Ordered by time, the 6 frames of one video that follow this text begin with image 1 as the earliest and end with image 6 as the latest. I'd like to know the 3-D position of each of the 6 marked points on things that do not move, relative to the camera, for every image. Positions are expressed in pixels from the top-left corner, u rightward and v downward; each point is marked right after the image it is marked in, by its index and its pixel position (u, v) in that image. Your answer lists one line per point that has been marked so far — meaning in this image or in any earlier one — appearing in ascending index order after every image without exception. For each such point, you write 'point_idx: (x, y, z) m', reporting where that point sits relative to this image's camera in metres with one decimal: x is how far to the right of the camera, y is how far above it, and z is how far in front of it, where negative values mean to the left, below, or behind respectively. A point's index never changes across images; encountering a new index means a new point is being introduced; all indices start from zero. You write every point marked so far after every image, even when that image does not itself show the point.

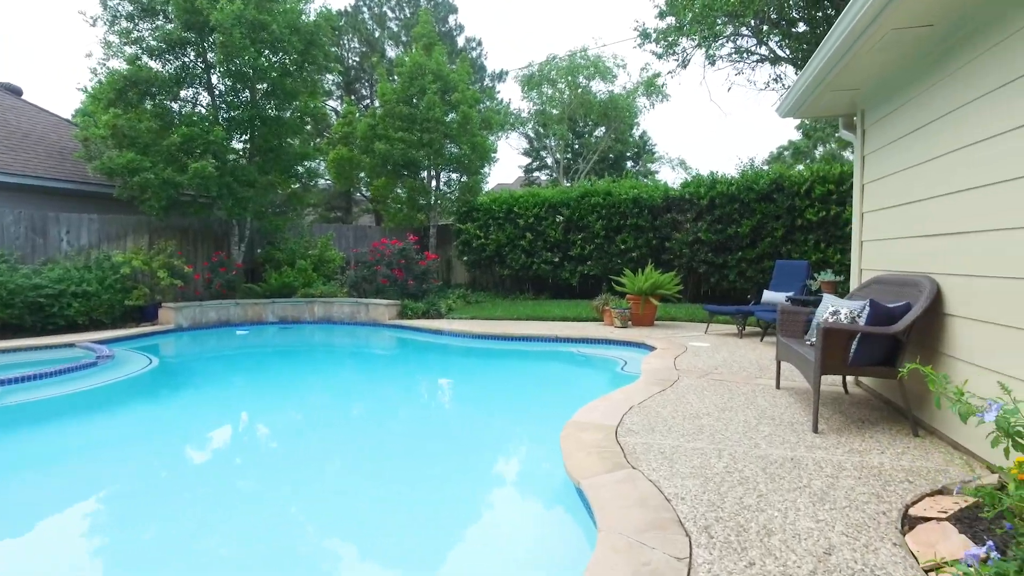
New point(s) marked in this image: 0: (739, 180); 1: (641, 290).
0: (+3.7, +1.8, +11.3) m
1: (+1.7, 0.0, +9.4) m
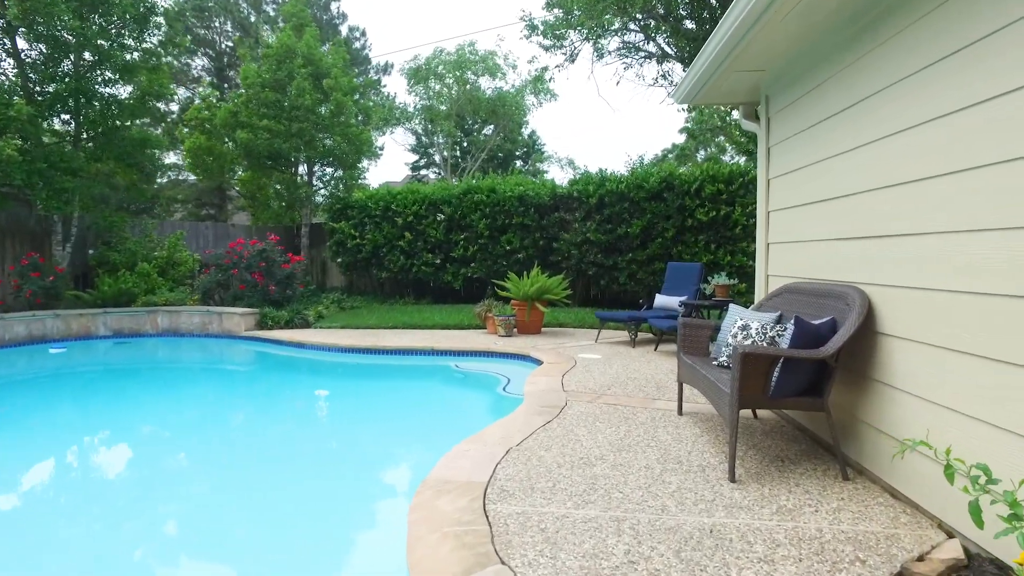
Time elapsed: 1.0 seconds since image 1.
0: (+1.8, +1.7, +10.9) m
1: (+0.2, -0.1, +8.7) m
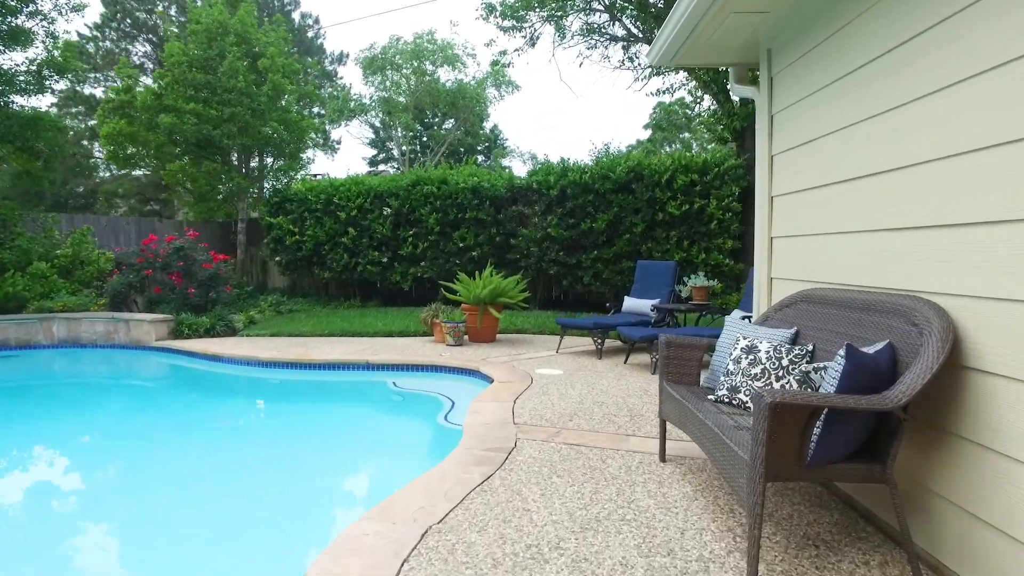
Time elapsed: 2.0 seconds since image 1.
0: (+1.2, +1.7, +9.9) m
1: (-0.4, -0.1, +7.6) m
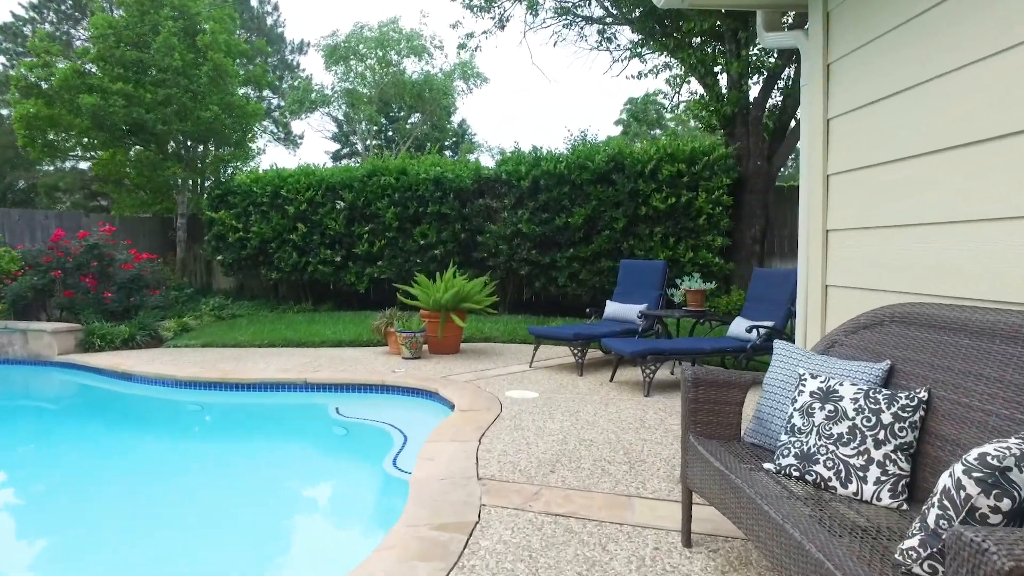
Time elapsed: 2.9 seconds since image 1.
0: (+0.7, +1.7, +8.9) m
1: (-0.7, -0.2, +6.6) m
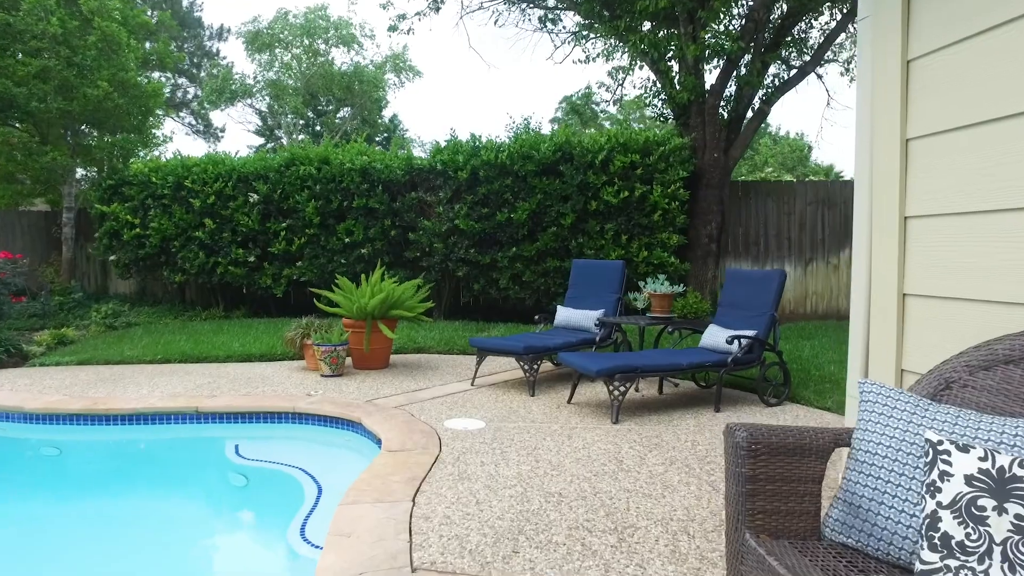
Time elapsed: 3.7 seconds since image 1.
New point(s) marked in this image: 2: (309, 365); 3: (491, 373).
0: (0.0, +1.7, +8.1) m
1: (-1.2, -0.2, +5.6) m
2: (-1.7, -0.7, +5.8) m
3: (-0.2, -0.7, +5.6) m
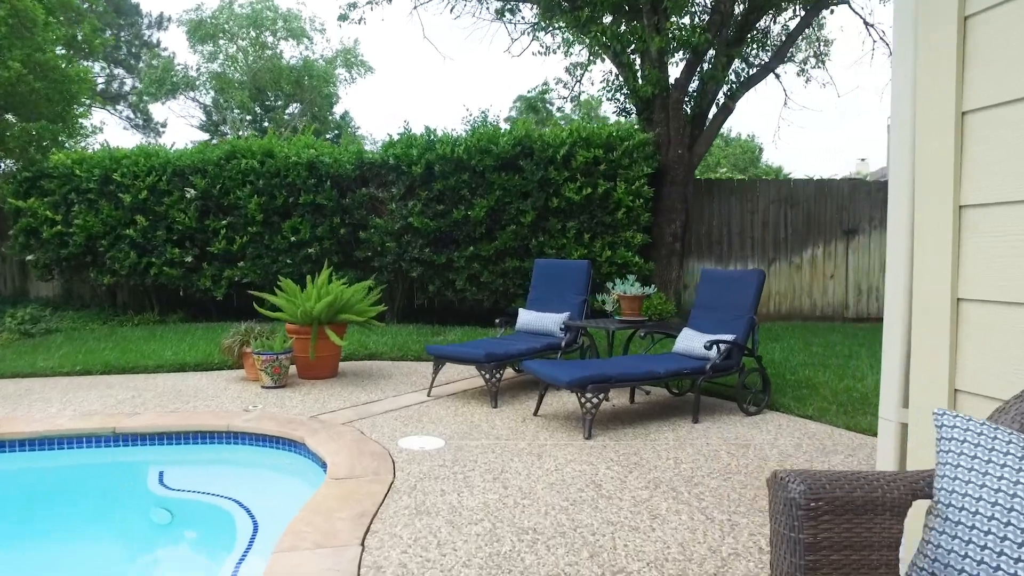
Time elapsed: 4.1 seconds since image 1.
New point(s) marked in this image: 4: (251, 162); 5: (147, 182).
0: (-0.5, +1.7, +7.7) m
1: (-1.5, -0.2, +5.1) m
2: (-2.0, -0.7, +5.3) m
3: (-0.5, -0.7, +5.1) m
4: (-3.1, +1.5, +8.1) m
5: (-4.4, +1.3, +8.3) m
